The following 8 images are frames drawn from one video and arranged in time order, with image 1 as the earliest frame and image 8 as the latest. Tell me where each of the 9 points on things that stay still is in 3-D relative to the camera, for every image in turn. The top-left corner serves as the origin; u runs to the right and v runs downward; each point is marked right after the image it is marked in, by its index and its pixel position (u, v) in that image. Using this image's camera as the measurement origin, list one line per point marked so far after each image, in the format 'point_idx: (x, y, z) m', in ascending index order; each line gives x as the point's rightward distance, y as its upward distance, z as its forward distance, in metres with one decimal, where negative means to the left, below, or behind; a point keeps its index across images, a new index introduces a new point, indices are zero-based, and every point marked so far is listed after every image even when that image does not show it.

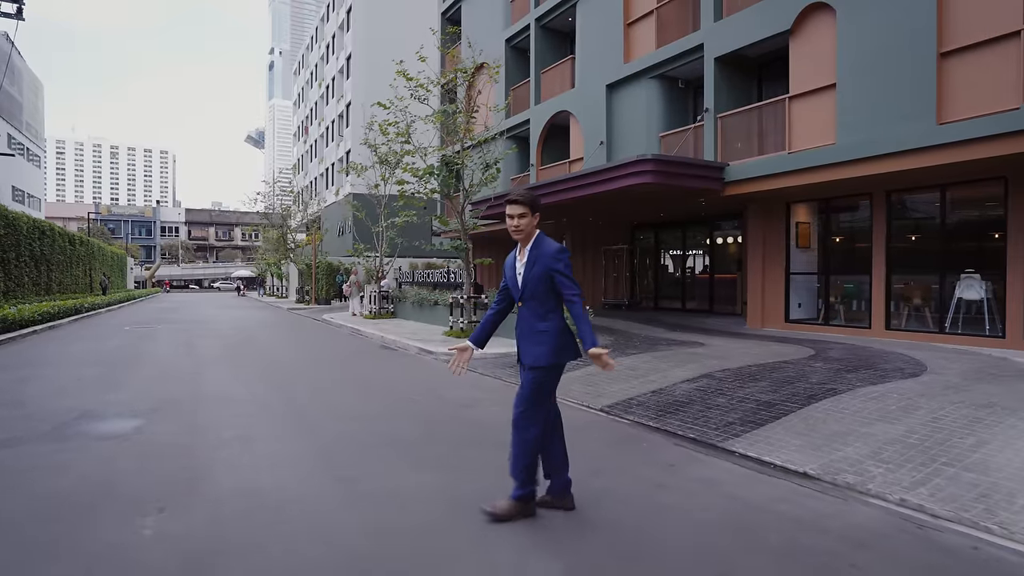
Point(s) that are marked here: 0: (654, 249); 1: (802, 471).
0: (+4.4, +1.2, +19.0) m
1: (+2.1, -1.3, +4.5) m
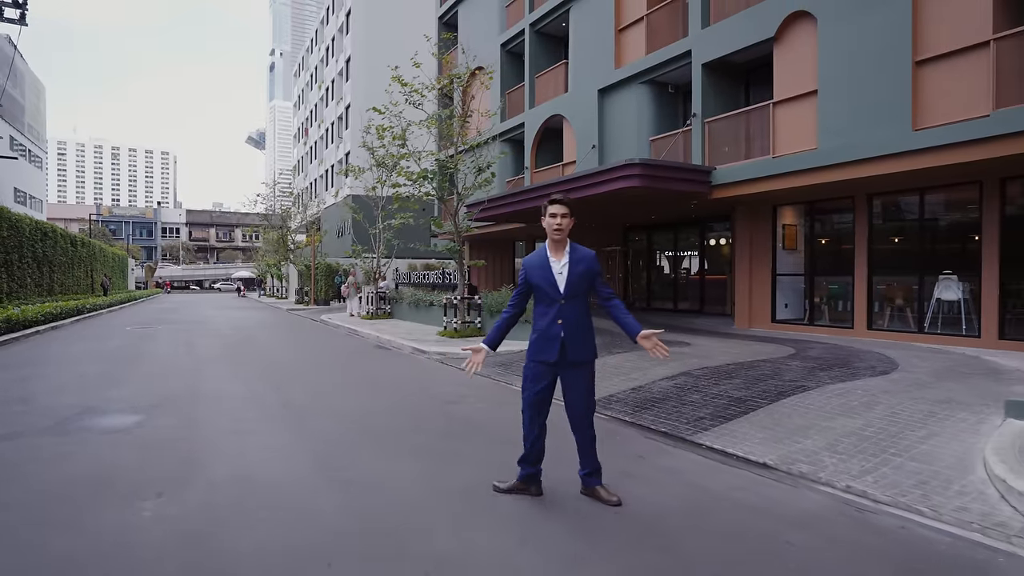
0: (+4.2, +1.2, +19.3) m
1: (+1.9, -1.4, +4.8) m
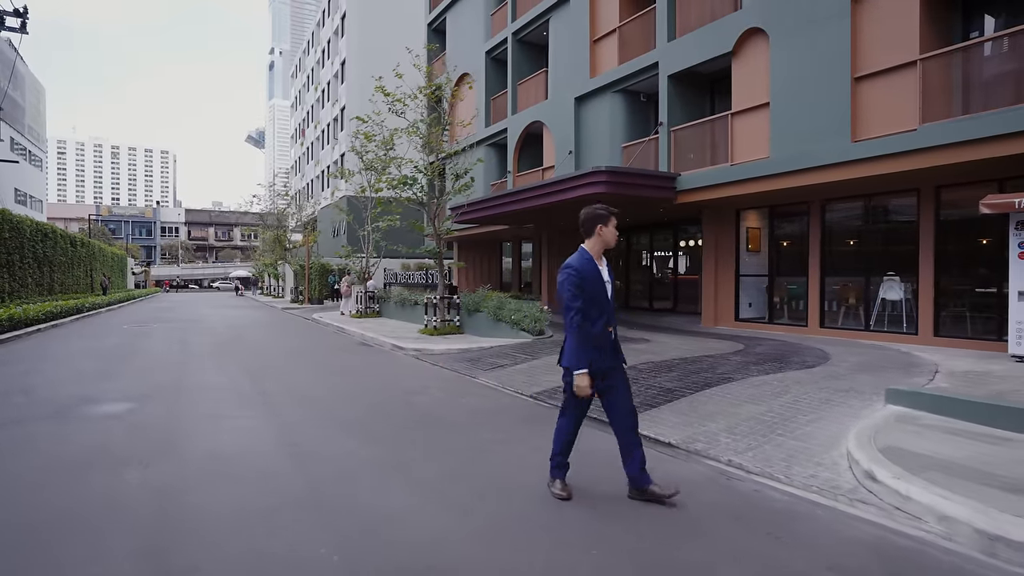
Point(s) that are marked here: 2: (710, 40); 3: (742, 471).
0: (+3.7, +1.2, +20.0) m
1: (+1.4, -1.4, +5.6) m
2: (+4.2, +5.3, +13.0) m
3: (+1.8, -1.4, +4.8) m
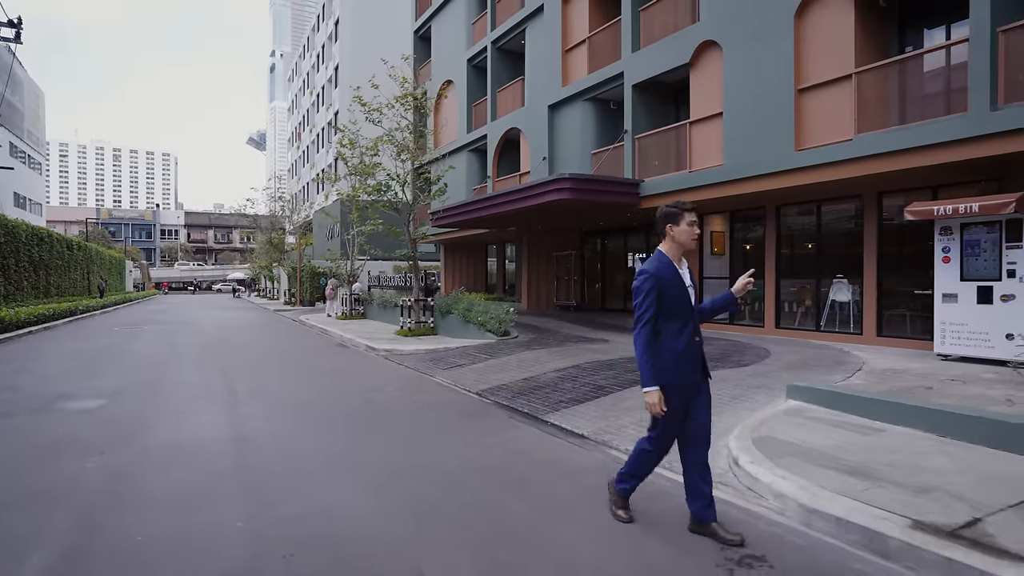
0: (+3.0, +1.2, +20.5) m
1: (+0.7, -1.4, +6.1) m
2: (+3.5, +5.2, +13.5) m
3: (+1.0, -1.5, +5.3) m
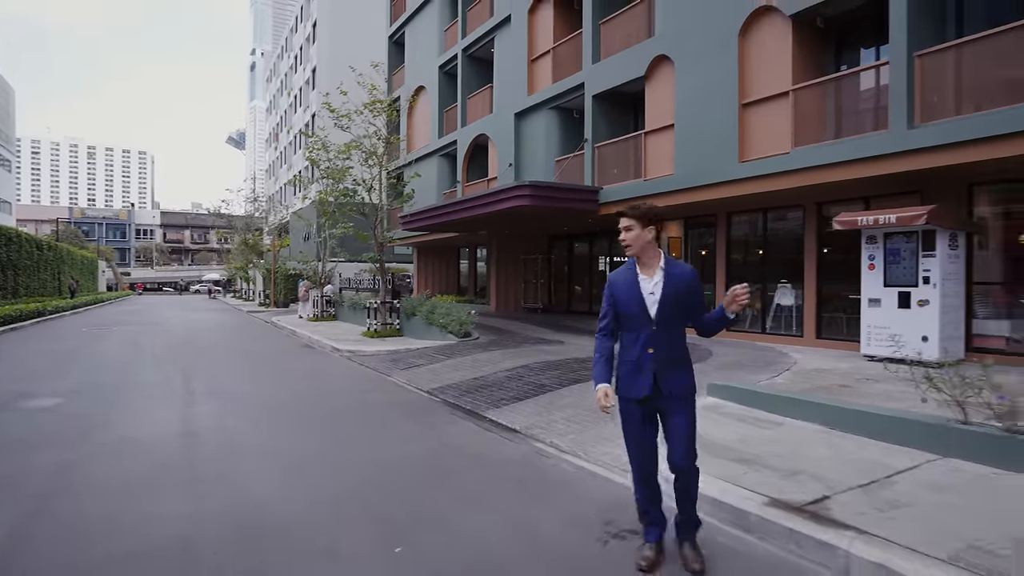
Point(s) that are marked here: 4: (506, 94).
0: (+1.9, +1.1, +21.0) m
1: (0.0, -1.5, +6.5) m
2: (+2.7, +5.1, +14.1) m
3: (+0.4, -1.5, +5.7) m
4: (-0.2, +5.8, +18.4) m
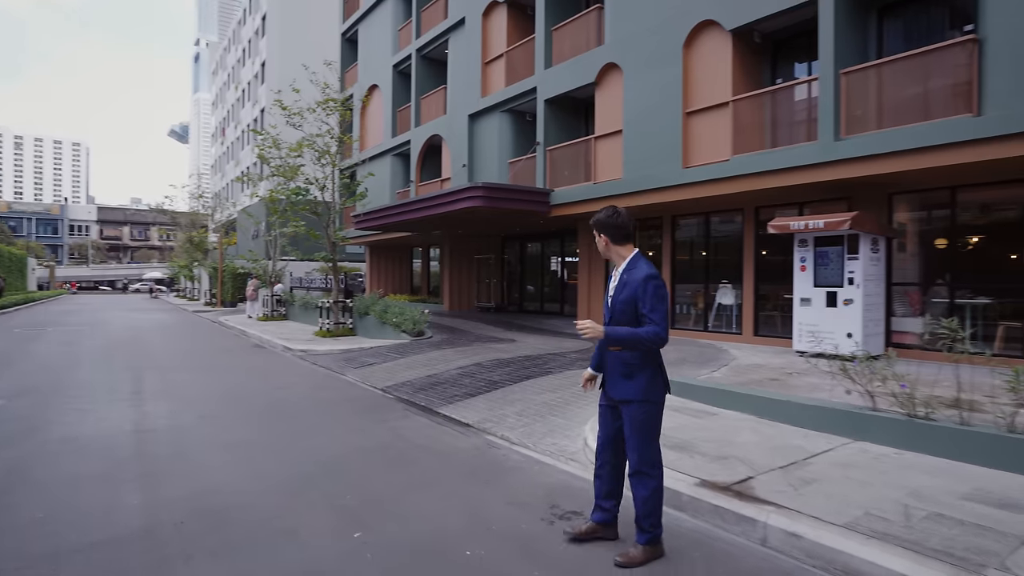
0: (+0.3, +1.1, +21.4) m
1: (-0.5, -1.5, +6.7) m
2: (+1.6, +5.1, +14.5) m
3: (-0.1, -1.5, +6.0) m
4: (-1.6, +5.9, +18.6) m
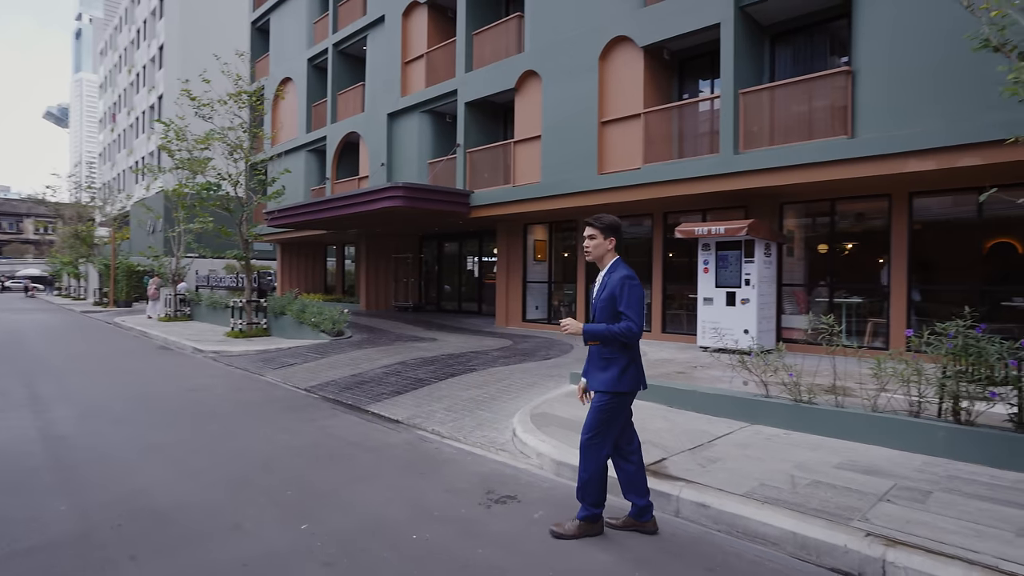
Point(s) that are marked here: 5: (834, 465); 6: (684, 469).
0: (-2.6, +1.1, +21.5) m
1: (-1.3, -1.5, +6.9) m
2: (-0.3, +5.1, +14.9) m
3: (-0.8, -1.5, +6.2) m
4: (-4.0, +5.9, +18.5) m
5: (+2.4, -1.3, +4.5) m
6: (+1.3, -1.3, +4.5) m
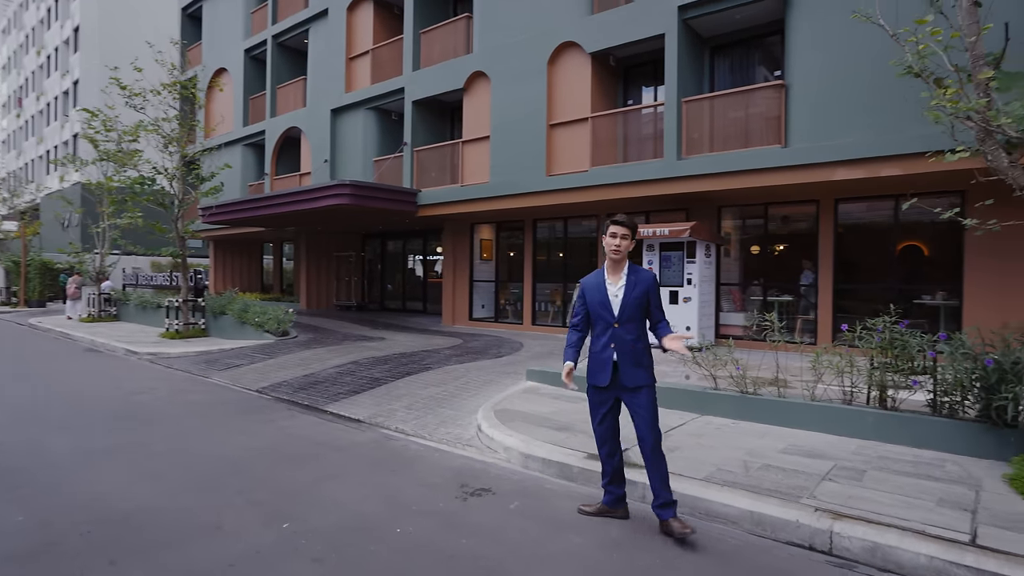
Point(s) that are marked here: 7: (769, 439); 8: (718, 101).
0: (-4.5, +1.1, +21.3) m
1: (-1.8, -1.5, +6.9) m
2: (-1.6, +5.2, +14.9) m
3: (-1.1, -1.5, +6.3) m
4: (-5.6, +5.9, +18.2) m
5: (+2.2, -1.3, +5.0) m
6: (+1.1, -1.3, +4.8) m
7: (+2.2, -1.3, +5.3) m
8: (+3.7, +3.3, +10.9) m
